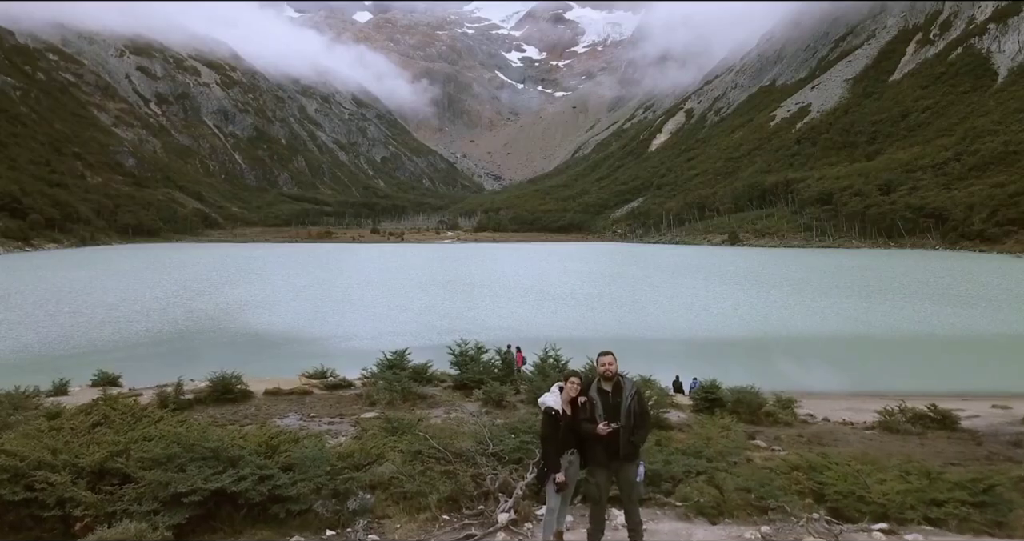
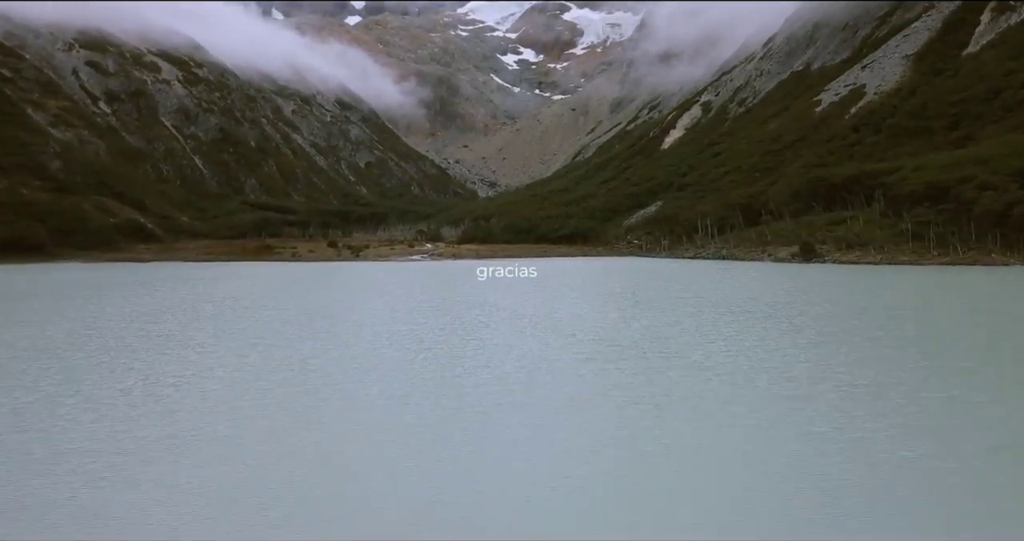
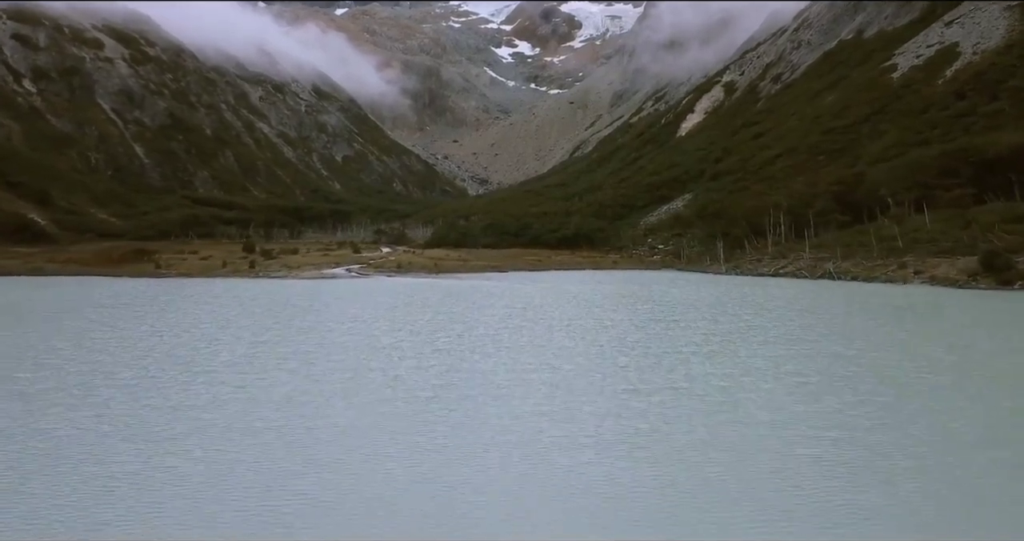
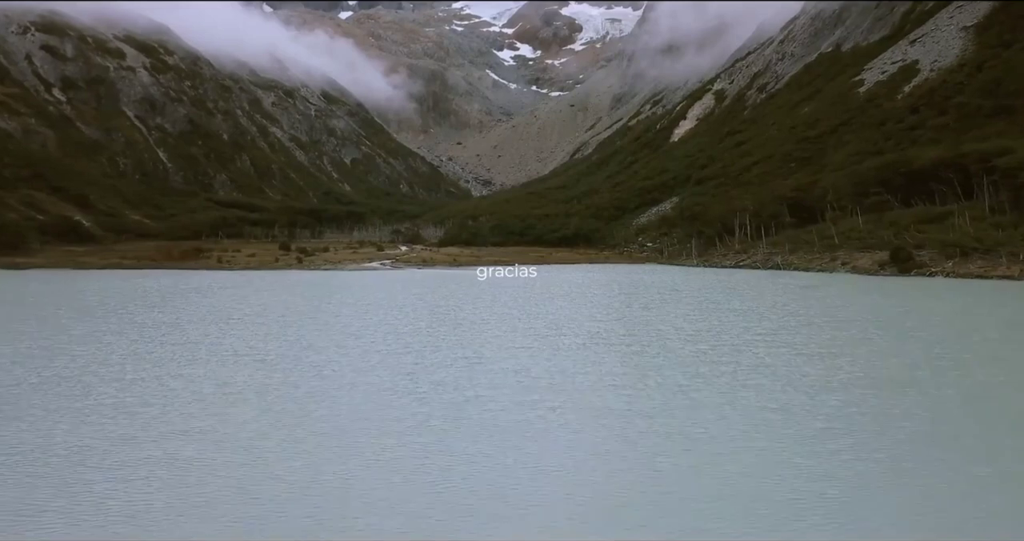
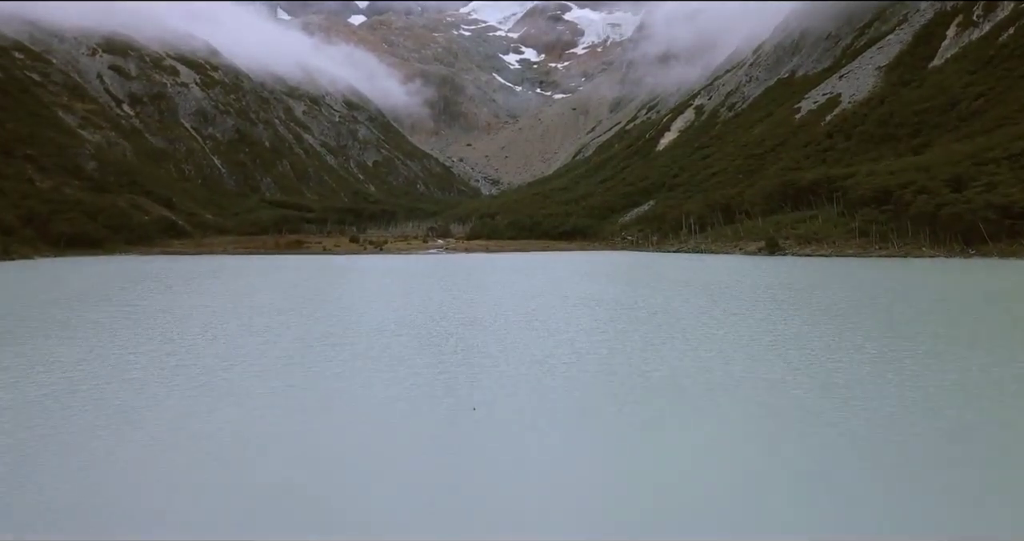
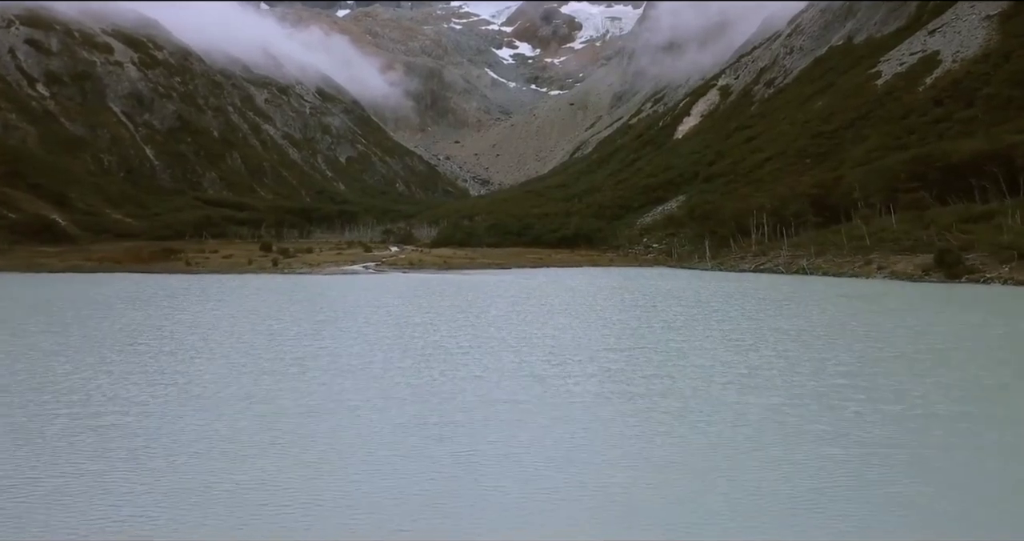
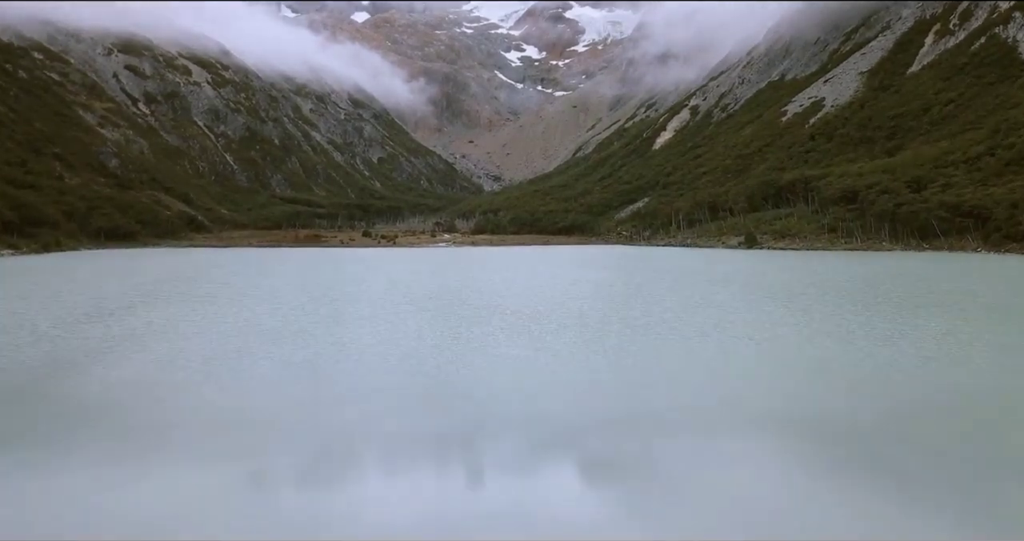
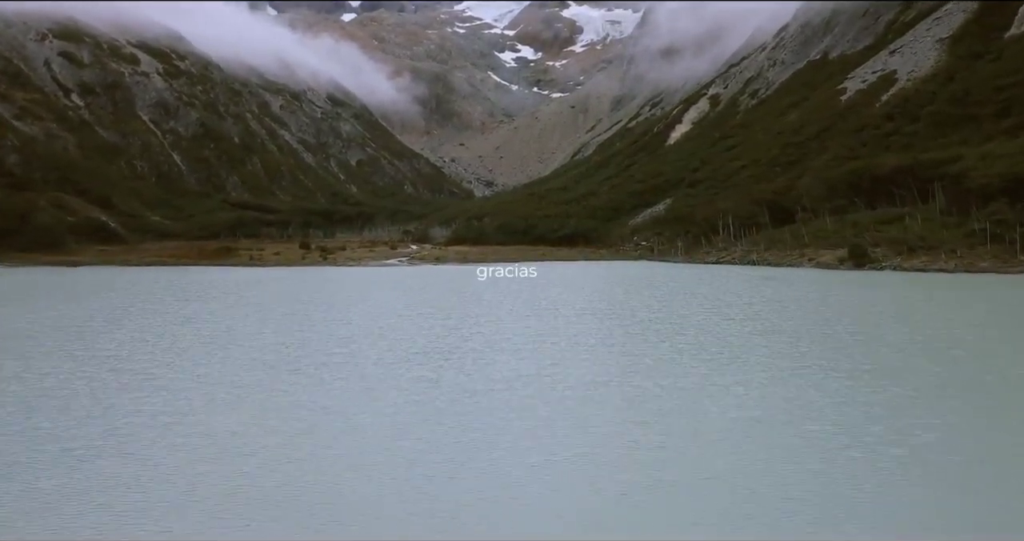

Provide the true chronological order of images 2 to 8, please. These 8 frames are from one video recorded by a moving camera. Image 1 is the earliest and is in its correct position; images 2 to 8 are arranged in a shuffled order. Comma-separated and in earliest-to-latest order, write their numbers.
7, 5, 2, 8, 4, 6, 3
